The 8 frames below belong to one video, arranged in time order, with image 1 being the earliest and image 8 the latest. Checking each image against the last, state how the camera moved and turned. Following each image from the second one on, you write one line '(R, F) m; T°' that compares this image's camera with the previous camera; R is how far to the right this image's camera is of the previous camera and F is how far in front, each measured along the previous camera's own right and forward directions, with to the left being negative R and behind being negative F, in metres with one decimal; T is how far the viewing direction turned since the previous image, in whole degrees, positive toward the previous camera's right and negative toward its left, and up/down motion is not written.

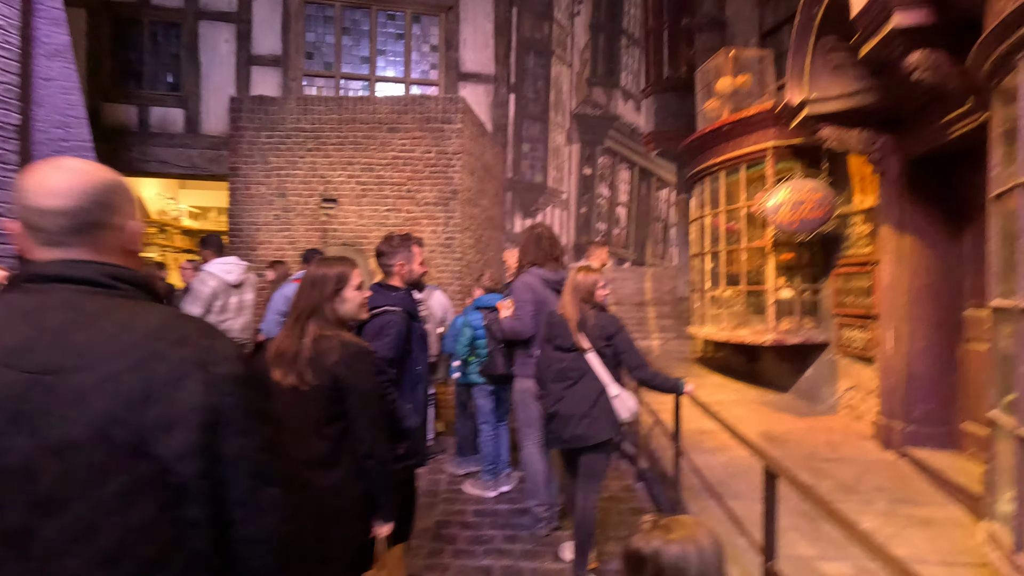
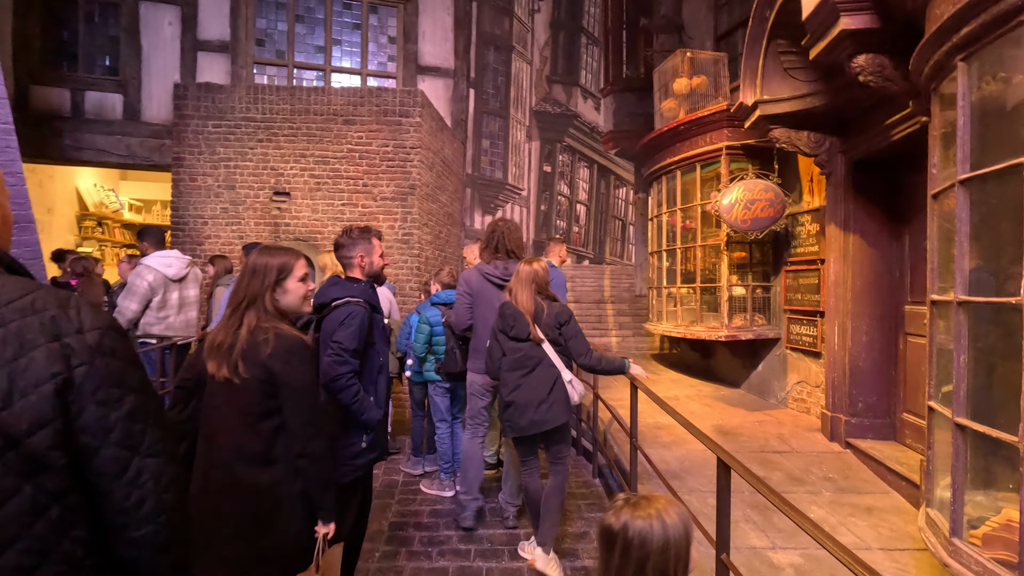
(0.0, +0.1) m; +4°
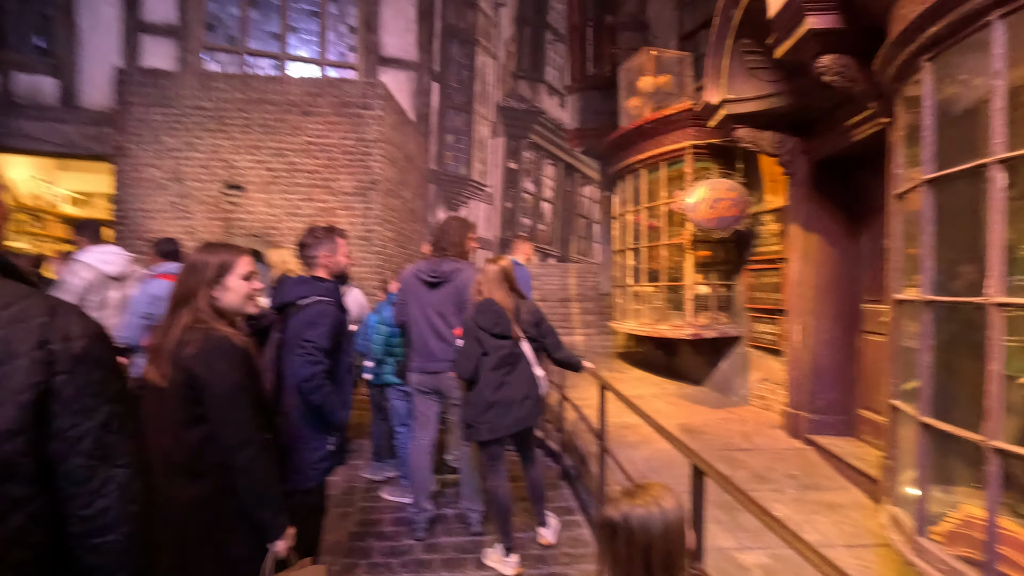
(0.0, +0.1) m; +4°
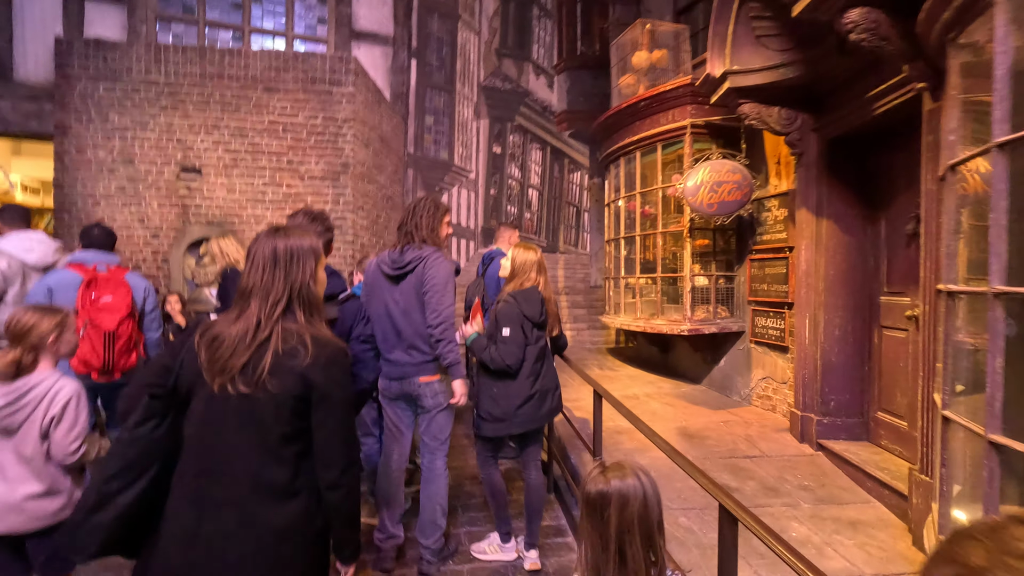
(0.0, +0.5) m; +1°
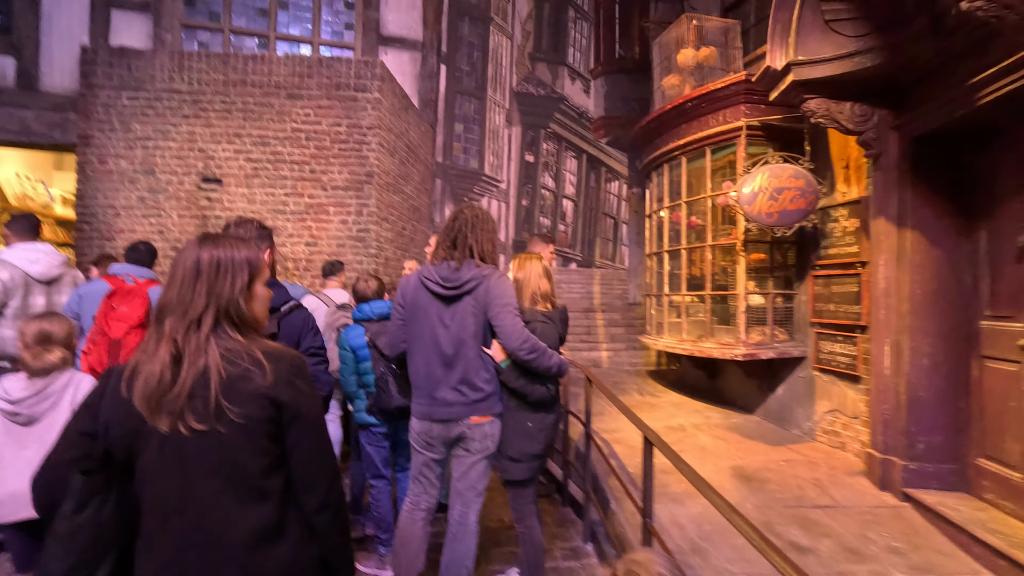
(0.0, +0.4) m; -4°
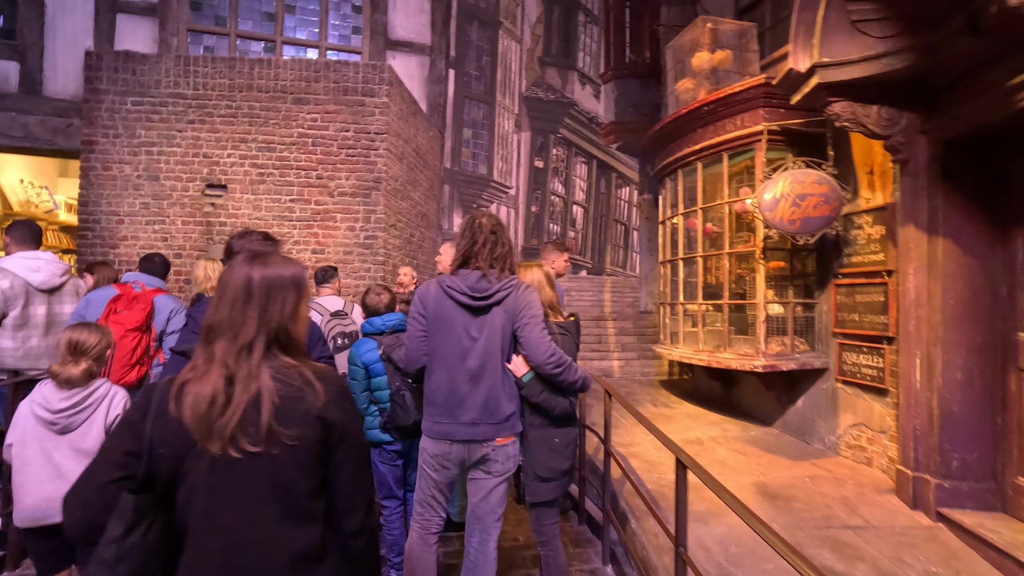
(-0.1, +0.1) m; 0°
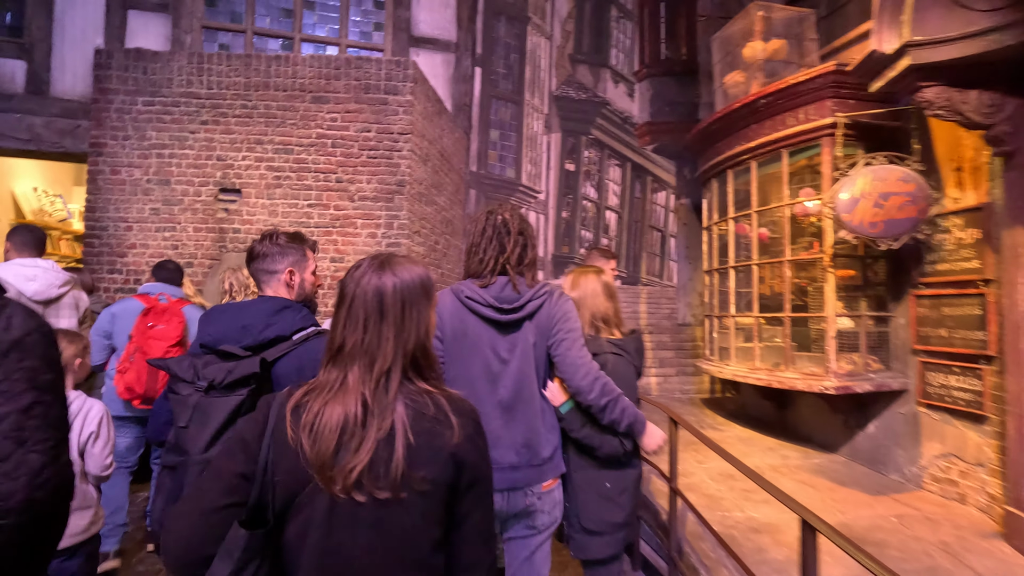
(-0.2, +0.4) m; -1°
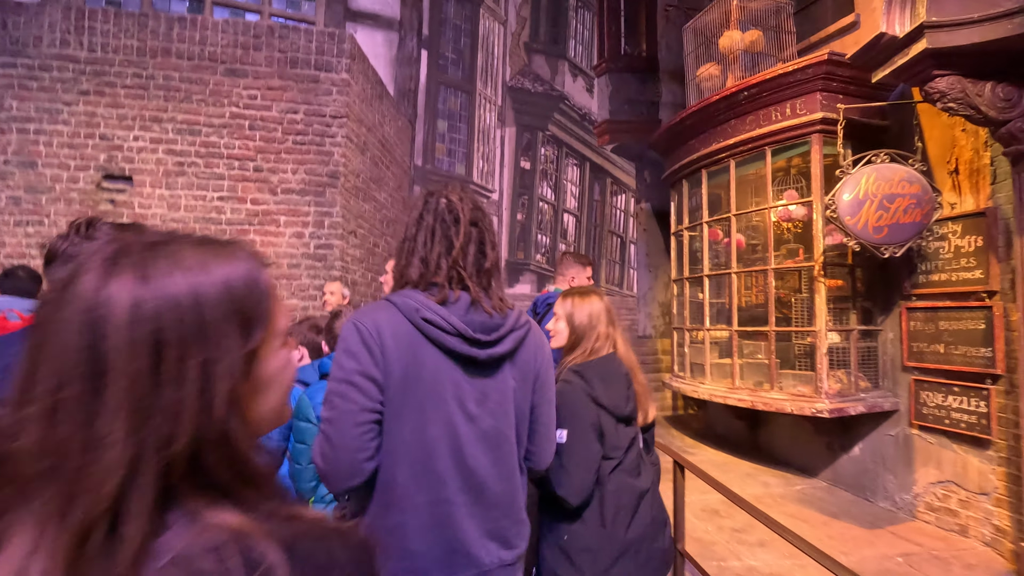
(-0.1, +0.6) m; +7°
